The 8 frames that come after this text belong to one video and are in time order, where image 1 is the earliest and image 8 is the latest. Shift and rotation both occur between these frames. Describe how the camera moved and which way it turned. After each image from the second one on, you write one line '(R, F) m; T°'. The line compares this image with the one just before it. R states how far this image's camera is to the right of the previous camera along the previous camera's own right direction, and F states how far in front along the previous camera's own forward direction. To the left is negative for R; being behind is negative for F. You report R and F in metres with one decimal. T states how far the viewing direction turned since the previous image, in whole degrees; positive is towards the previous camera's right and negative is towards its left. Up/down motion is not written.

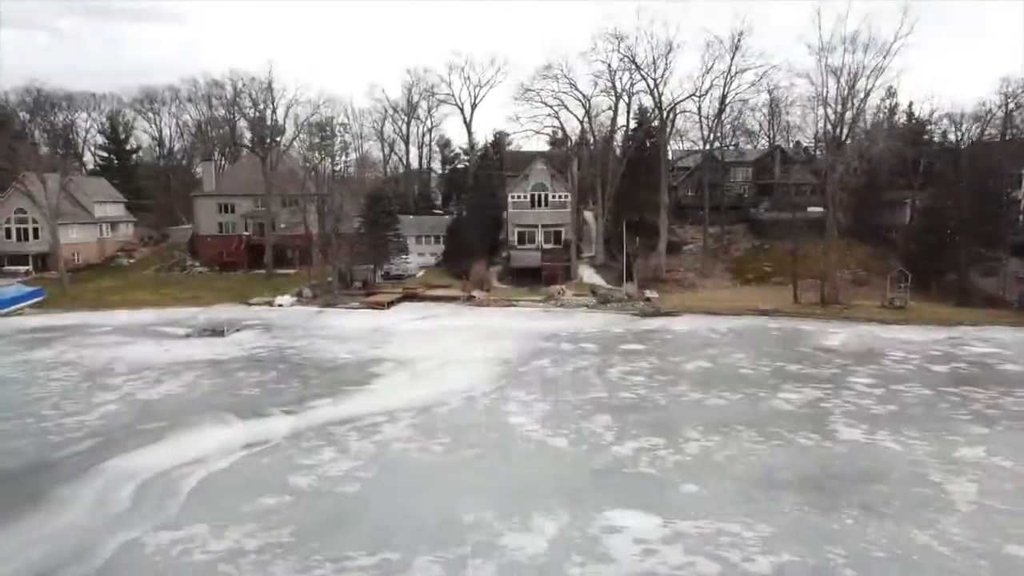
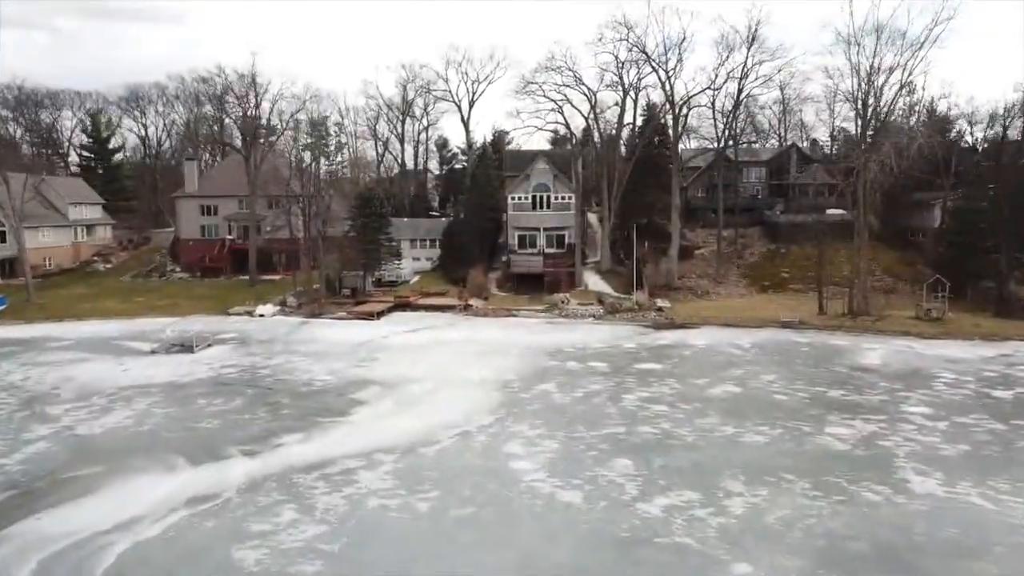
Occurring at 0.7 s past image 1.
(-0.1, +3.0) m; 0°
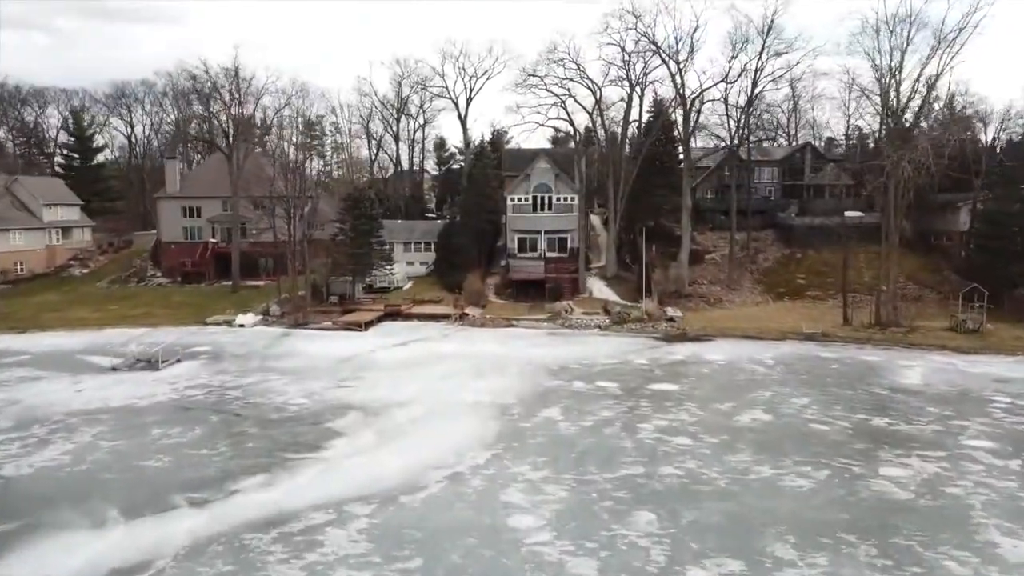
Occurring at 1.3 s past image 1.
(0.0, +2.6) m; 0°
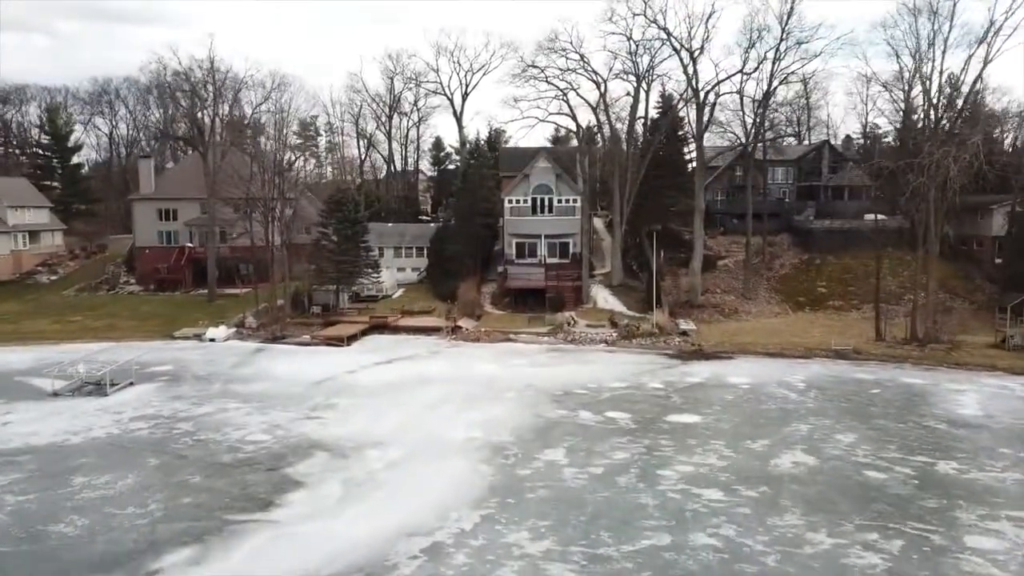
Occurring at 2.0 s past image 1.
(+0.1, +3.0) m; 0°
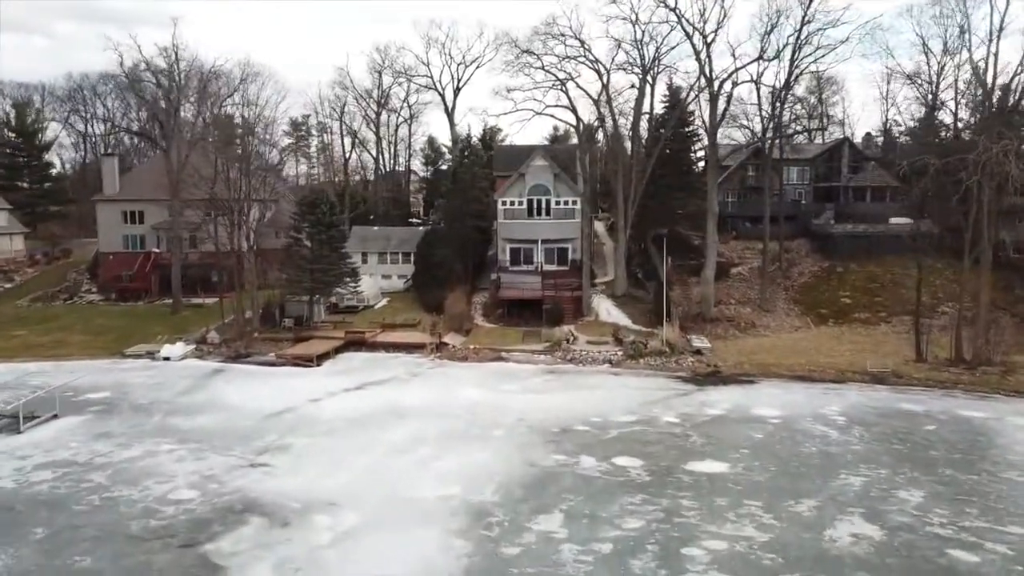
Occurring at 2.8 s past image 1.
(+0.3, +3.4) m; 0°
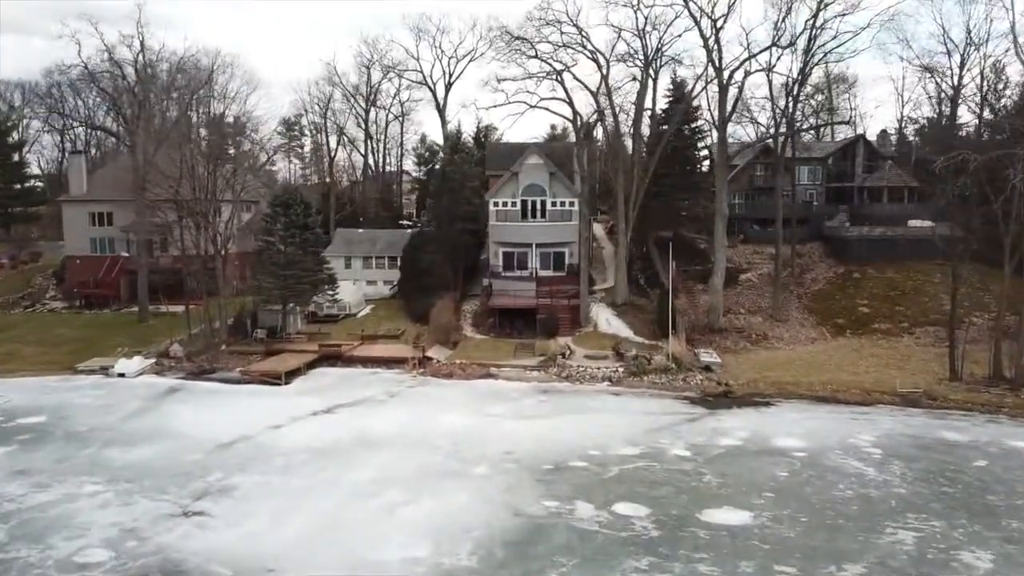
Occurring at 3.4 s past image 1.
(+0.4, +2.5) m; 0°
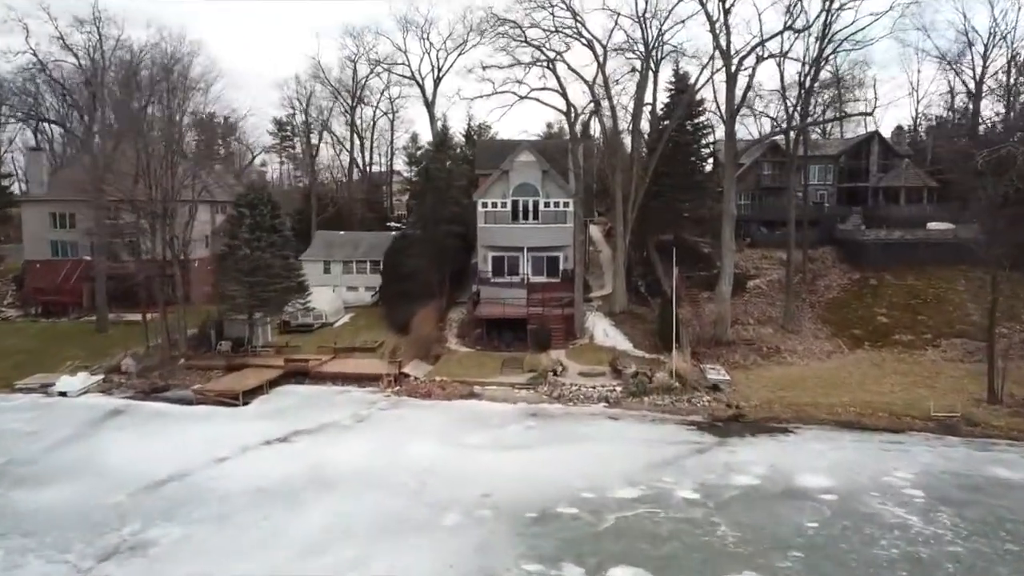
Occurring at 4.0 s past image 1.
(+0.5, +2.5) m; 0°
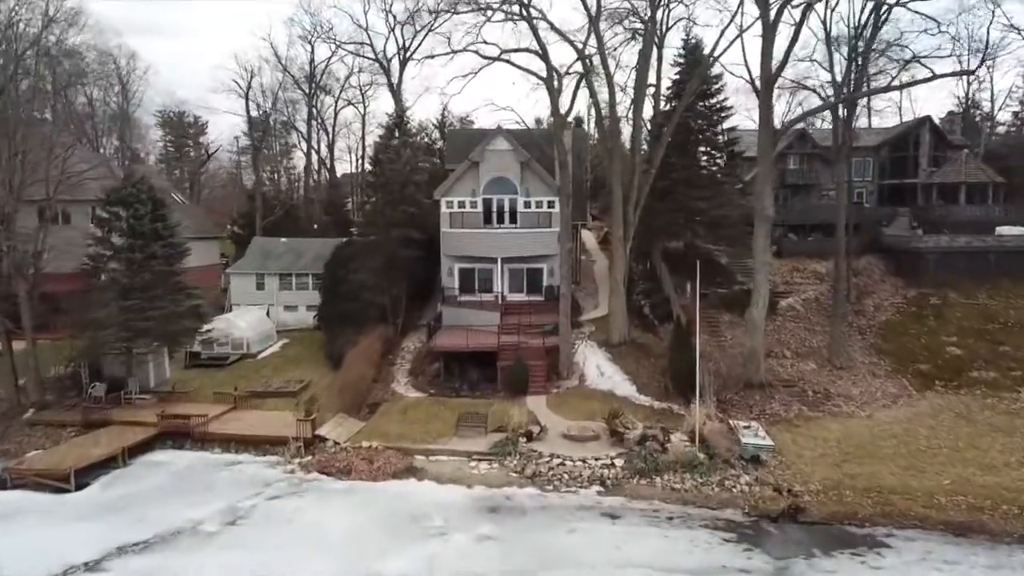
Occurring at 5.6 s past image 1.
(+1.0, +6.5) m; 0°
